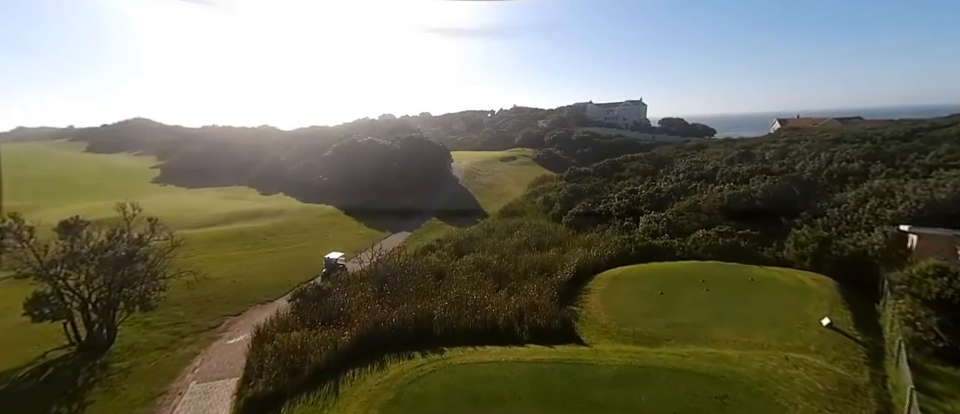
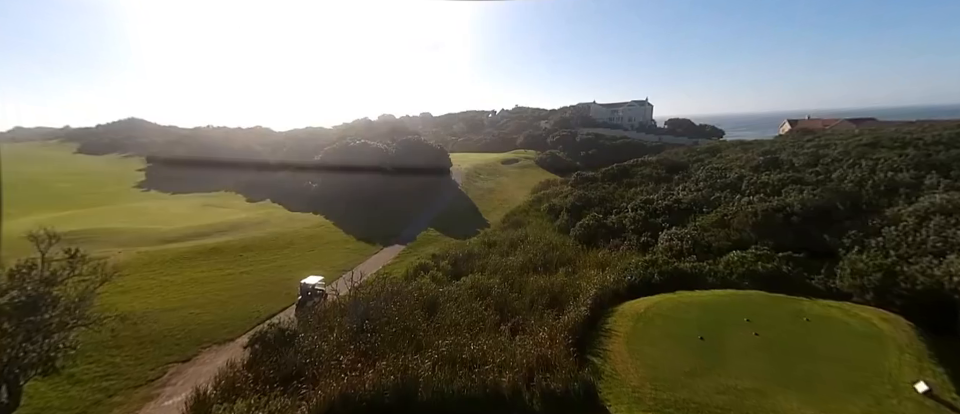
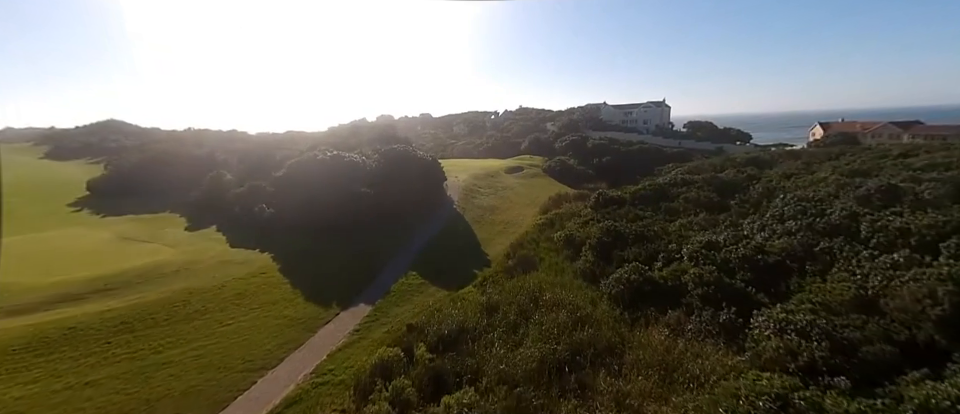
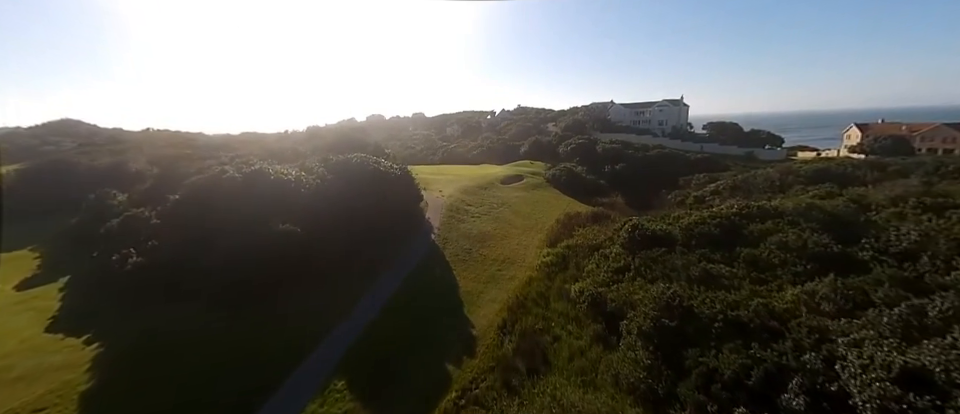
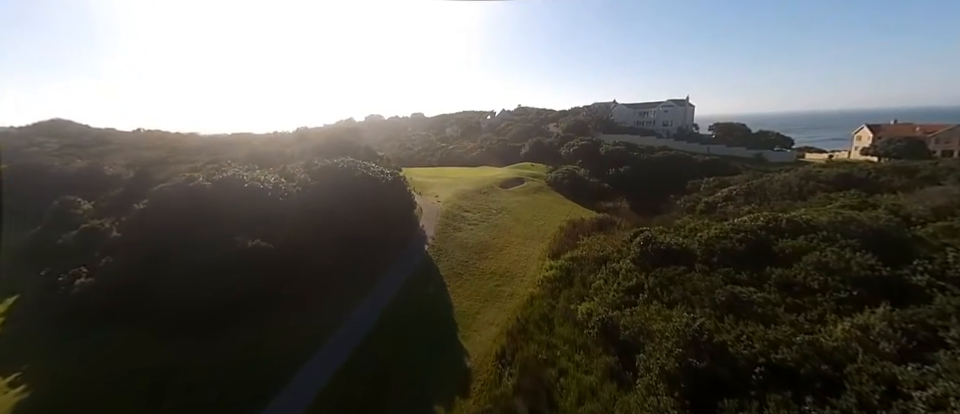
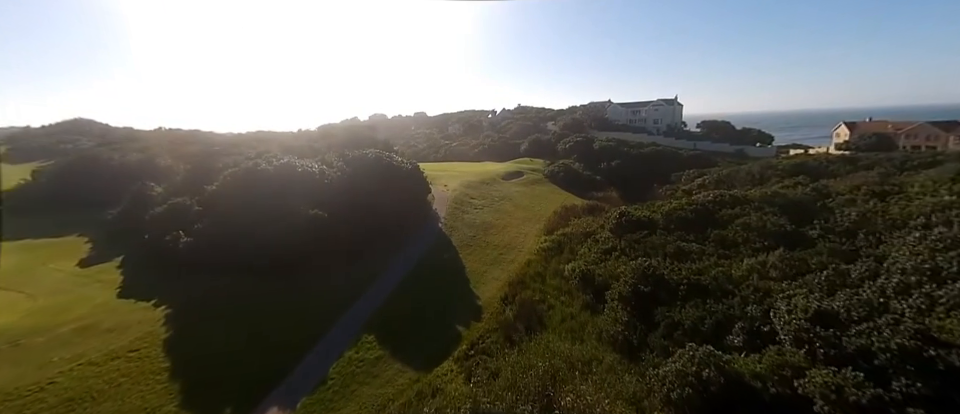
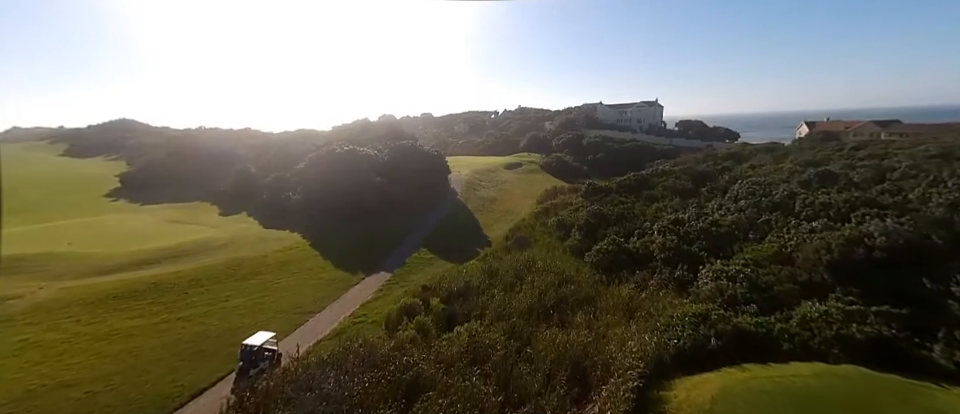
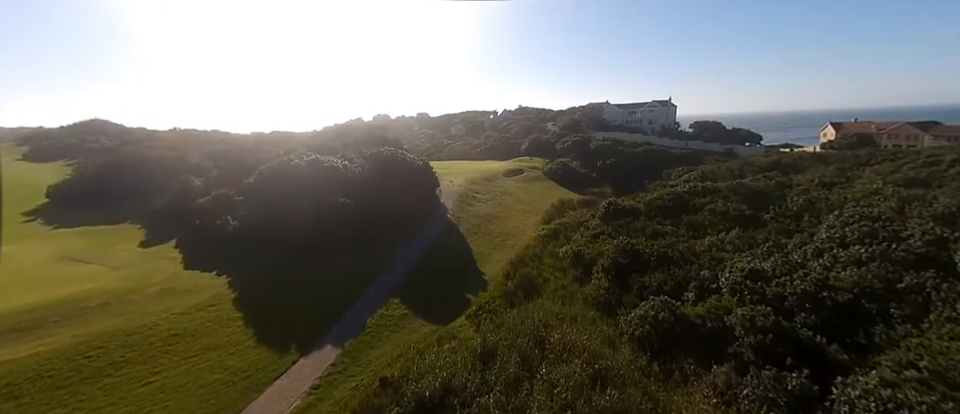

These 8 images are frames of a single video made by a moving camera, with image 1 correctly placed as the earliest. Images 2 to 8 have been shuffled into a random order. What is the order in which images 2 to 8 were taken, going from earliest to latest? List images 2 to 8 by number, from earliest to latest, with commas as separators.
2, 7, 3, 8, 6, 4, 5
